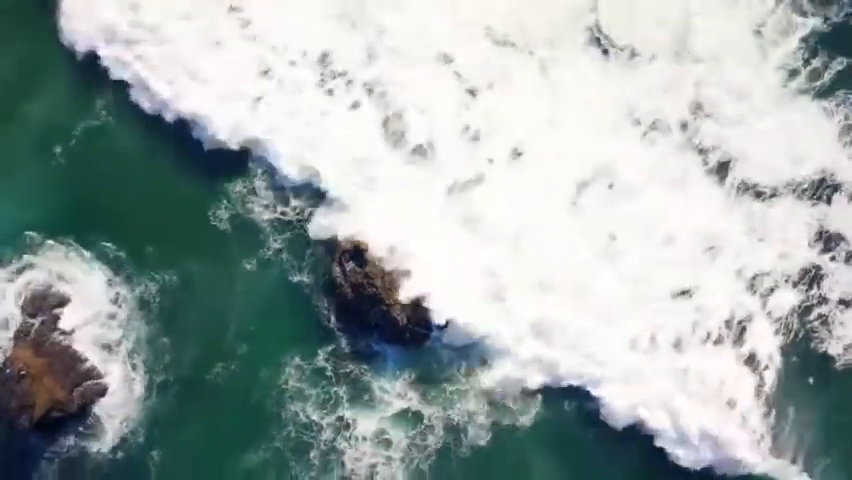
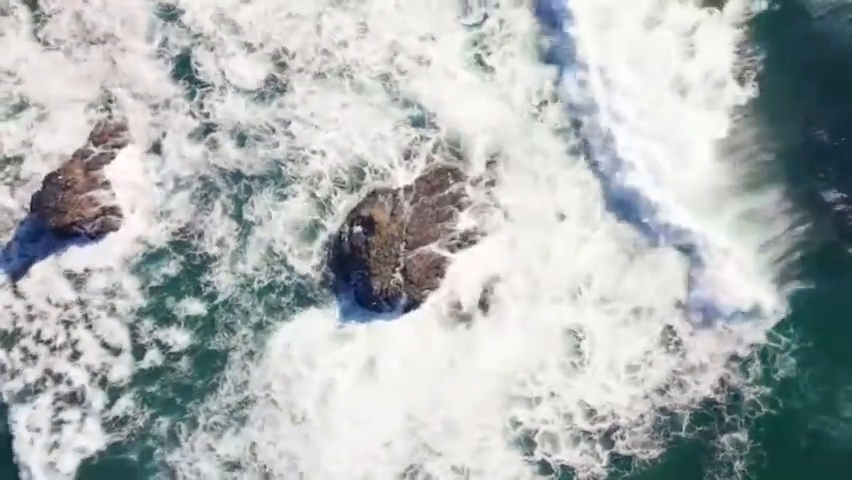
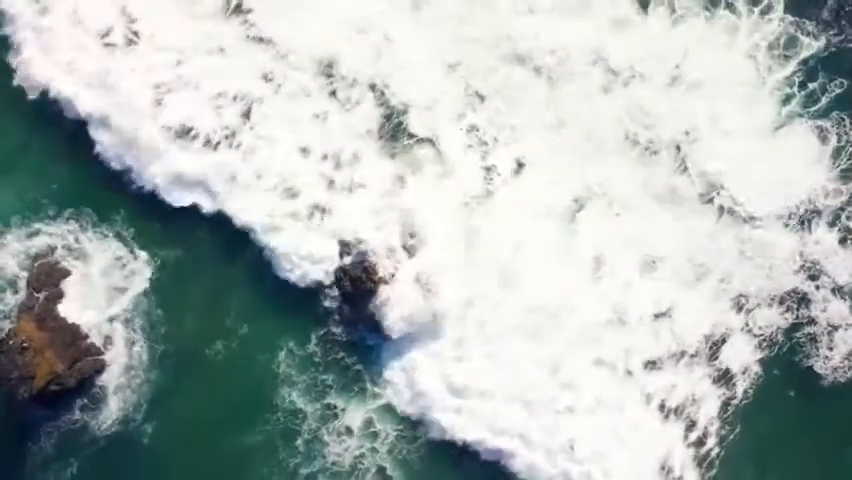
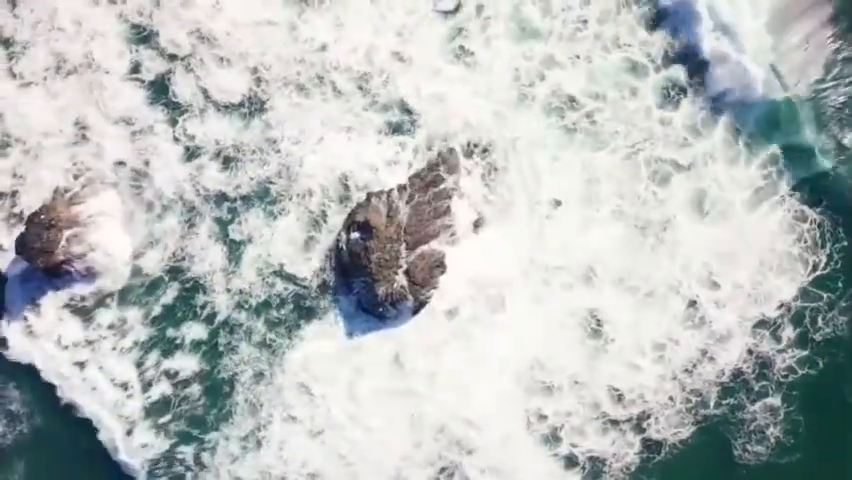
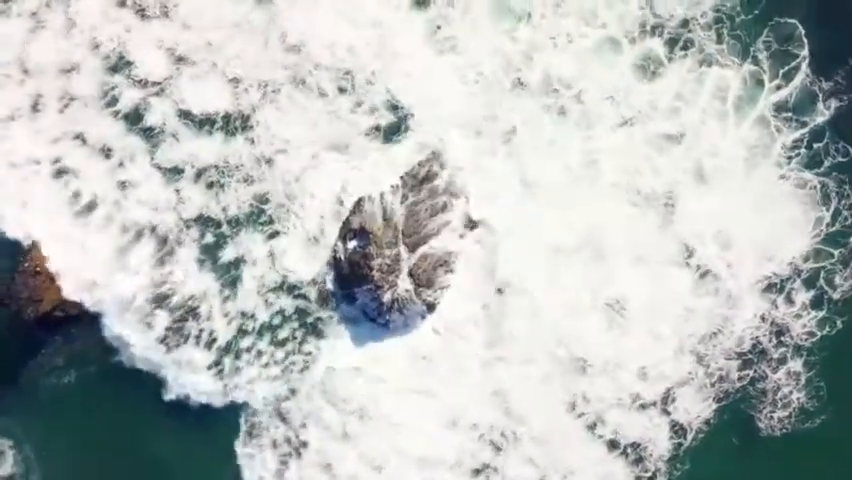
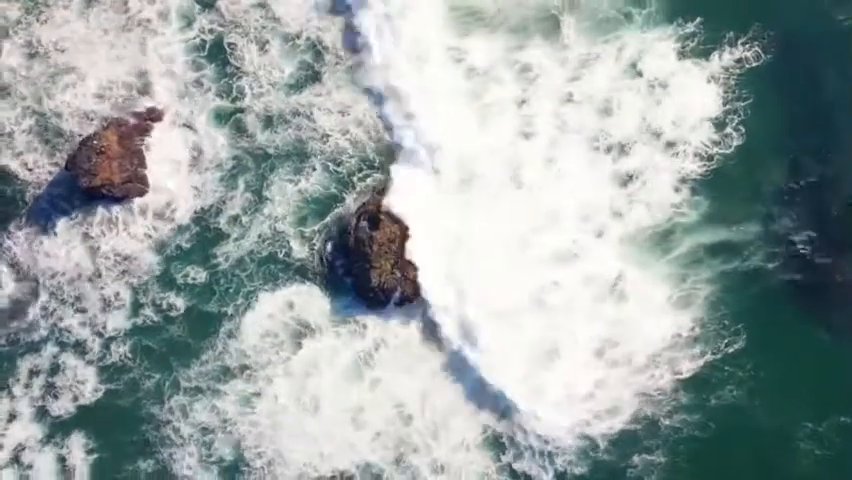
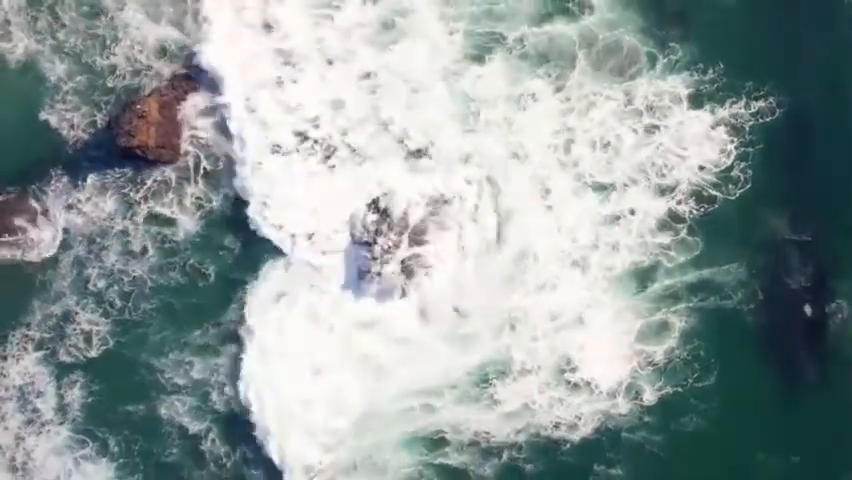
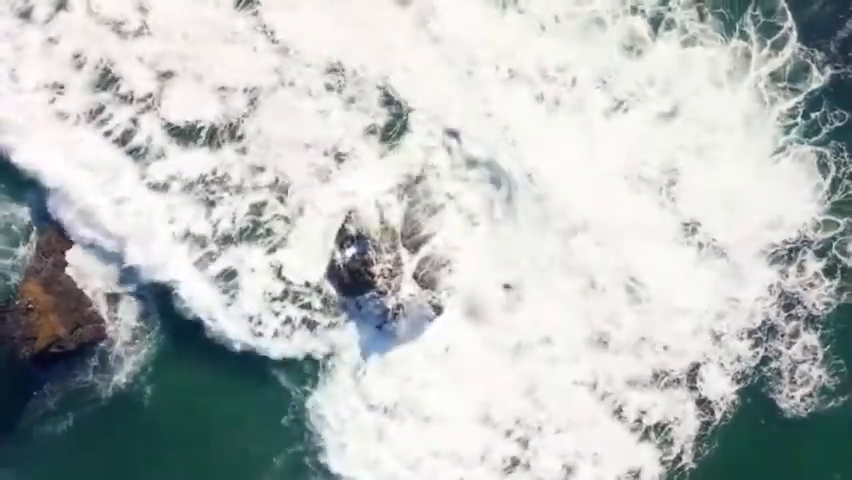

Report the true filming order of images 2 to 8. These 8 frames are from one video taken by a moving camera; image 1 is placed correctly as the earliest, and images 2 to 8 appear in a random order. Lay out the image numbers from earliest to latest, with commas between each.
3, 8, 5, 4, 2, 6, 7
